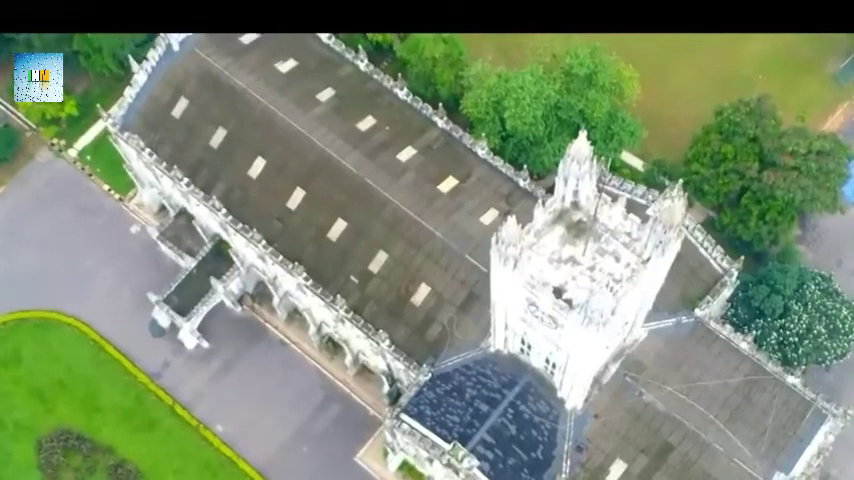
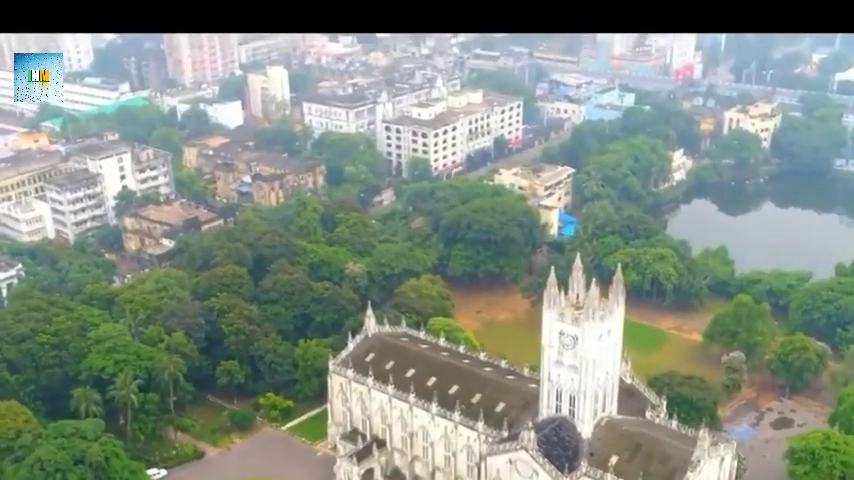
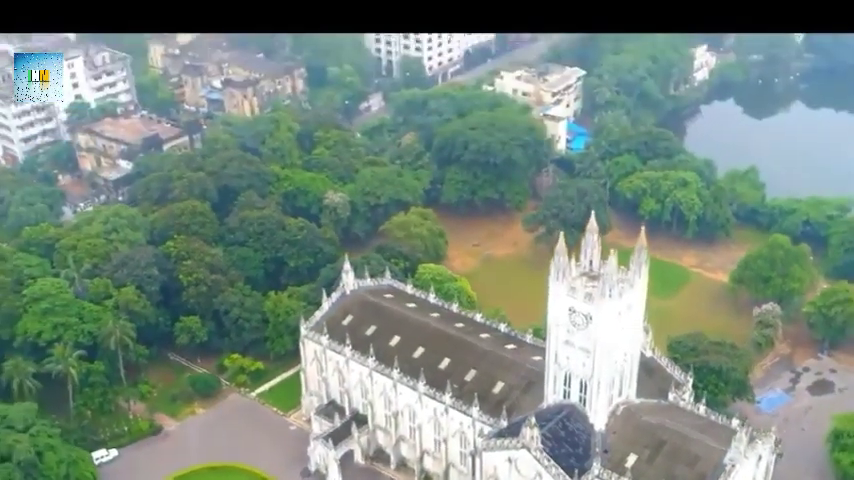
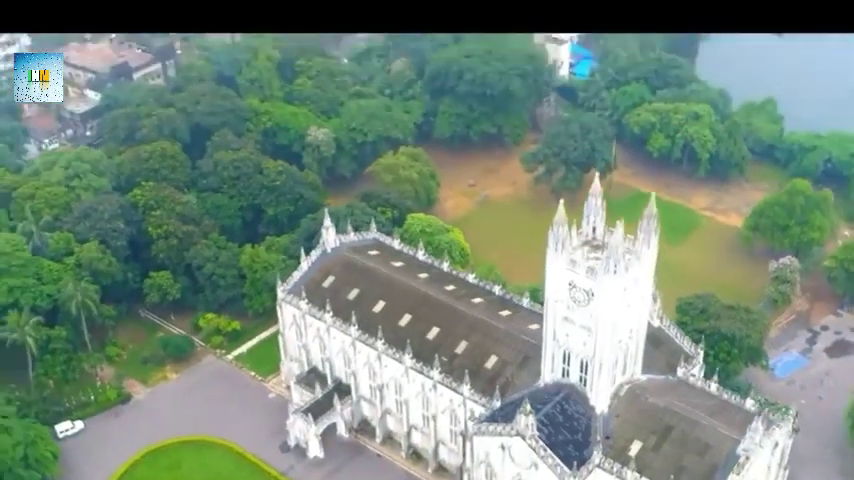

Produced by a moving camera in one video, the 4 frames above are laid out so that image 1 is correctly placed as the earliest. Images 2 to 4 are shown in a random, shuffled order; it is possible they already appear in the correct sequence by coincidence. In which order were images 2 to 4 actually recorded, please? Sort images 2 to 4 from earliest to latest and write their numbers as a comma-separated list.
4, 3, 2
